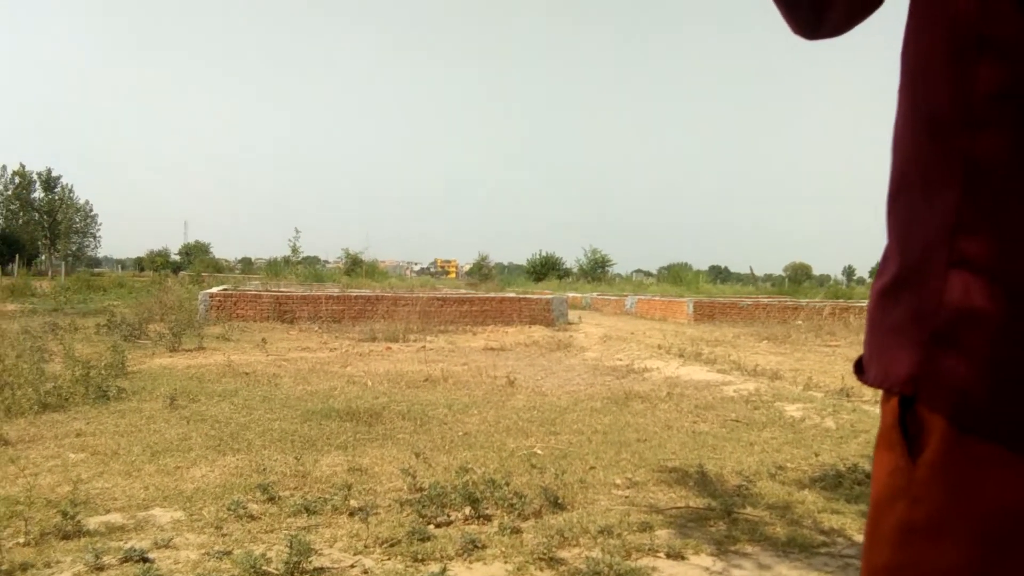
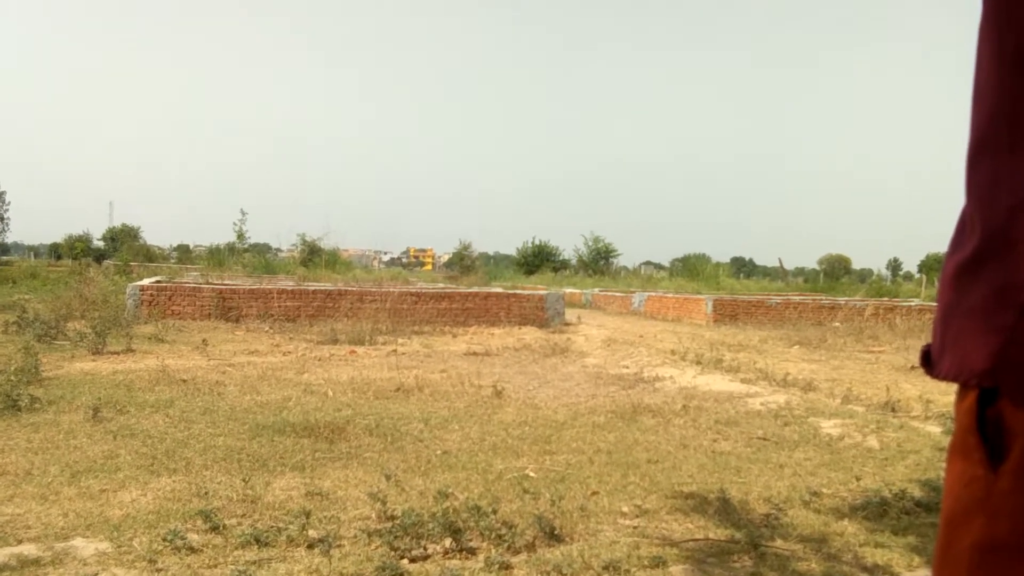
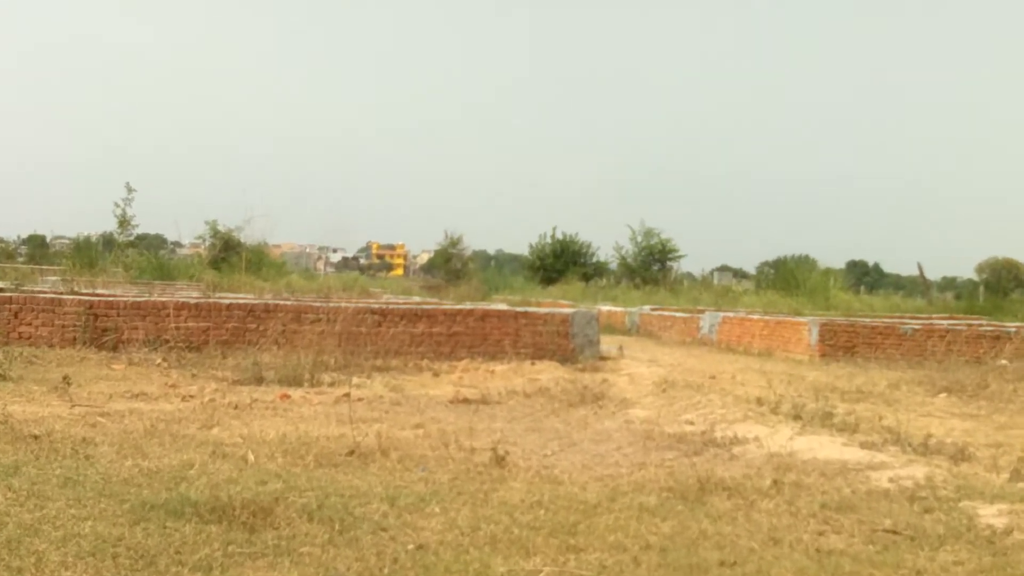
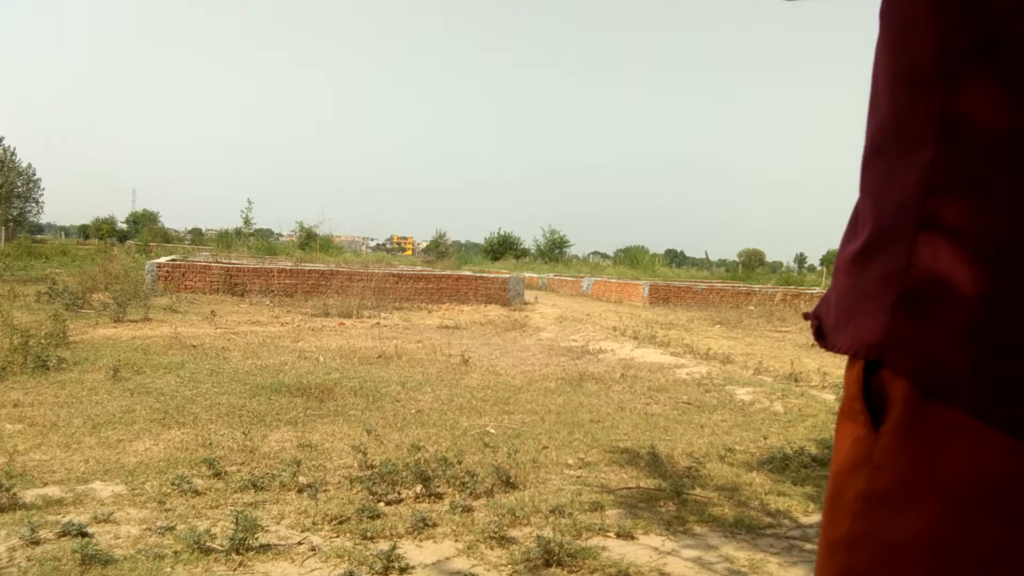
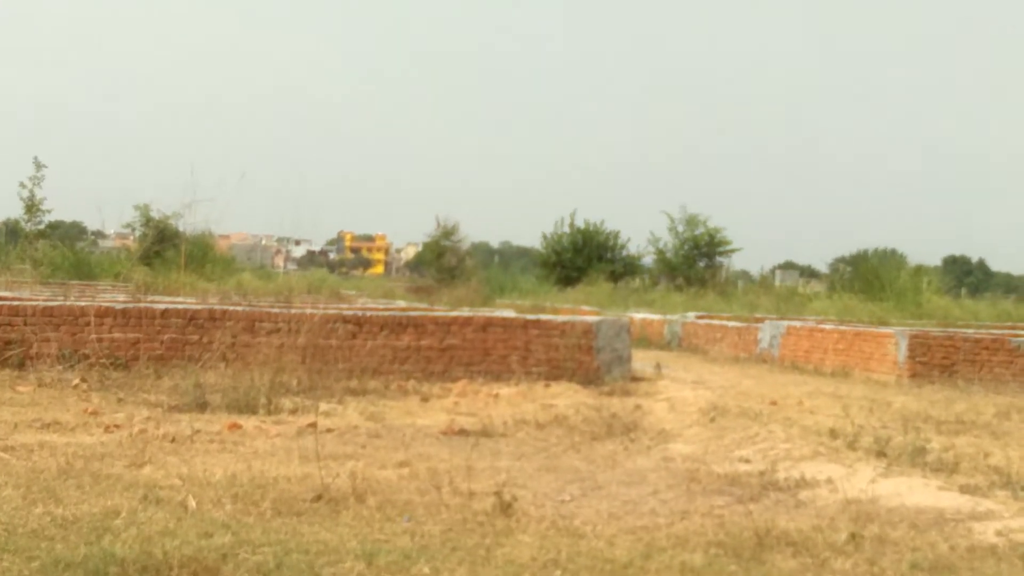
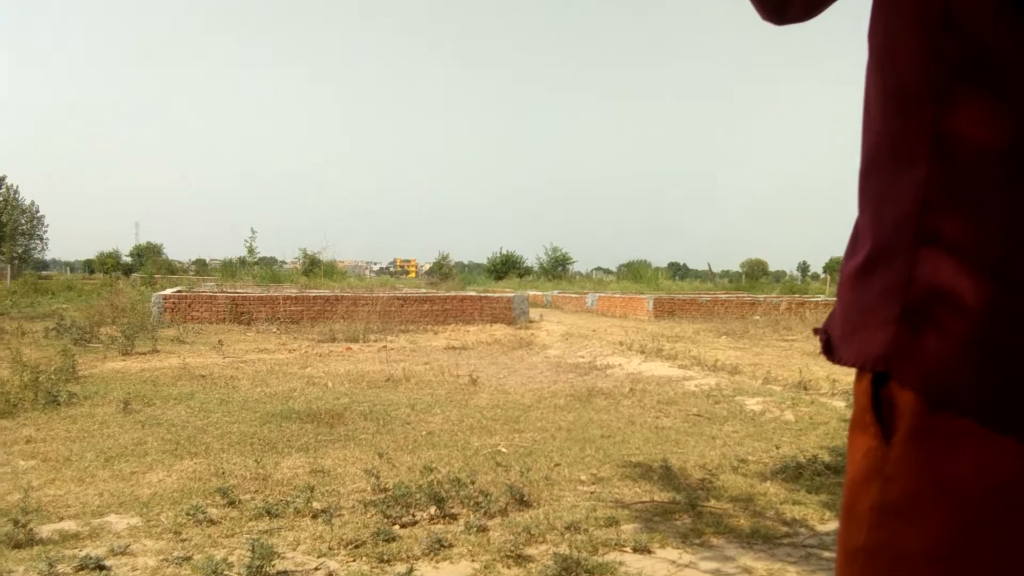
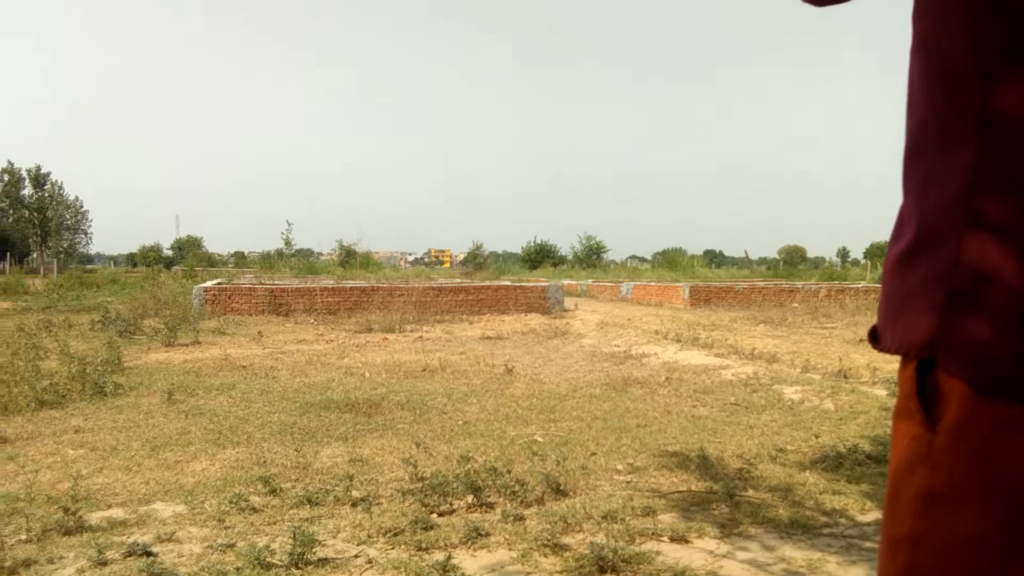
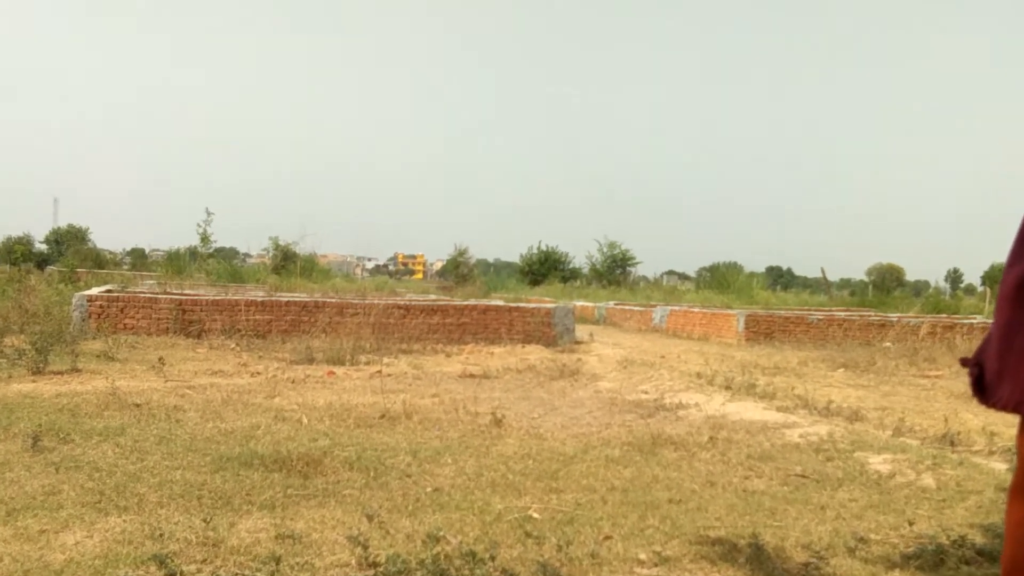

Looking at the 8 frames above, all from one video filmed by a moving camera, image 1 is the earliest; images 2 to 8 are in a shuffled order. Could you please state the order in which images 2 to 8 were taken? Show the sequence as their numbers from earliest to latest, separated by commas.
4, 6, 7, 2, 8, 3, 5
